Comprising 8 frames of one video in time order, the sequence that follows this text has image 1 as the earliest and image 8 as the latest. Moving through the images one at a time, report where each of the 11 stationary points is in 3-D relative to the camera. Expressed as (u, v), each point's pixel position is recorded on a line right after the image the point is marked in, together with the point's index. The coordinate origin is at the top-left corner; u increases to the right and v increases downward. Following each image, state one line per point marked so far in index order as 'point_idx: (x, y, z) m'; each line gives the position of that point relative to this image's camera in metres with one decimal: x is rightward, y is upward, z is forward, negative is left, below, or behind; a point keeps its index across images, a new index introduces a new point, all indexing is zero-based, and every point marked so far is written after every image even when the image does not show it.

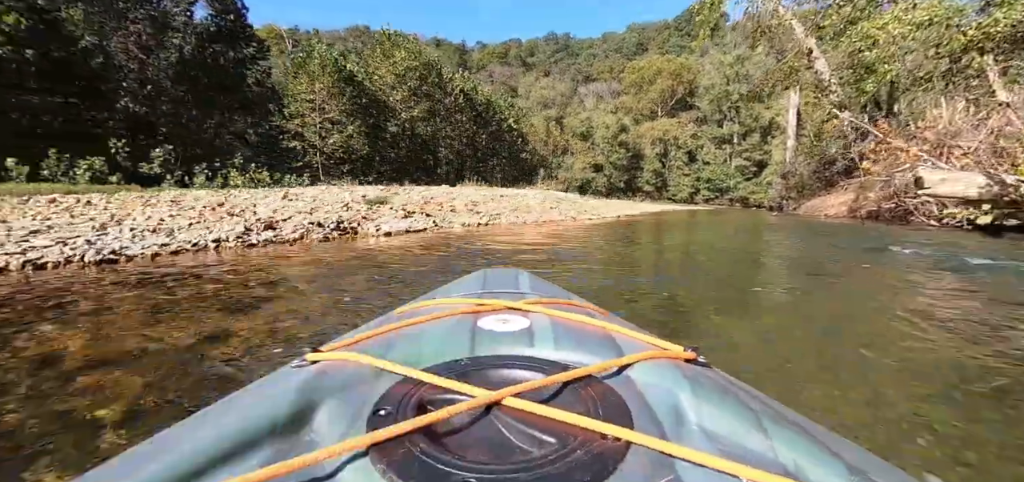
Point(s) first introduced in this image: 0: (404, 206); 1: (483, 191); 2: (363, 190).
0: (-3.4, +1.0, +11.5) m
1: (-1.4, +2.3, +18.6) m
2: (-5.2, +1.6, +12.8) m
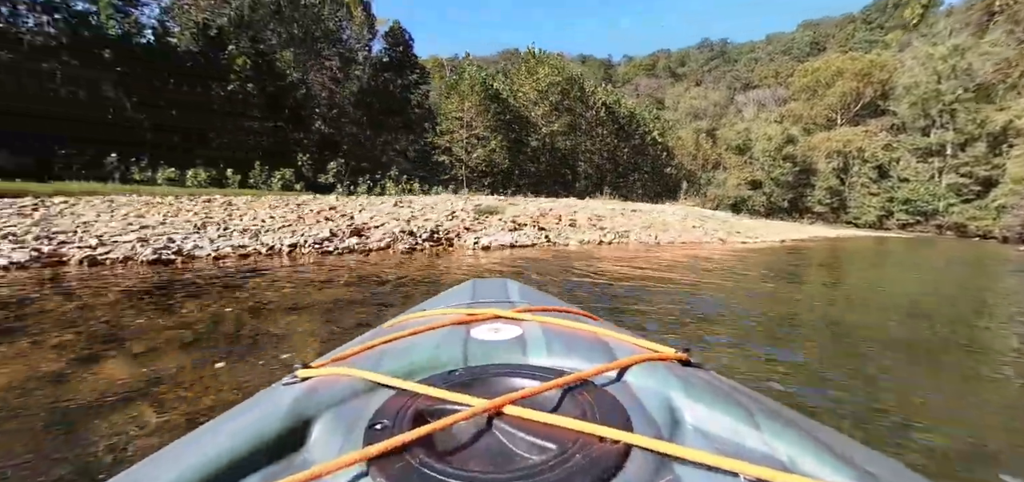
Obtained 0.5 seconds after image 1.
0: (+0.1, +0.6, +11.3) m
1: (+4.4, +1.6, +17.4) m
2: (-1.1, +1.3, +13.1) m
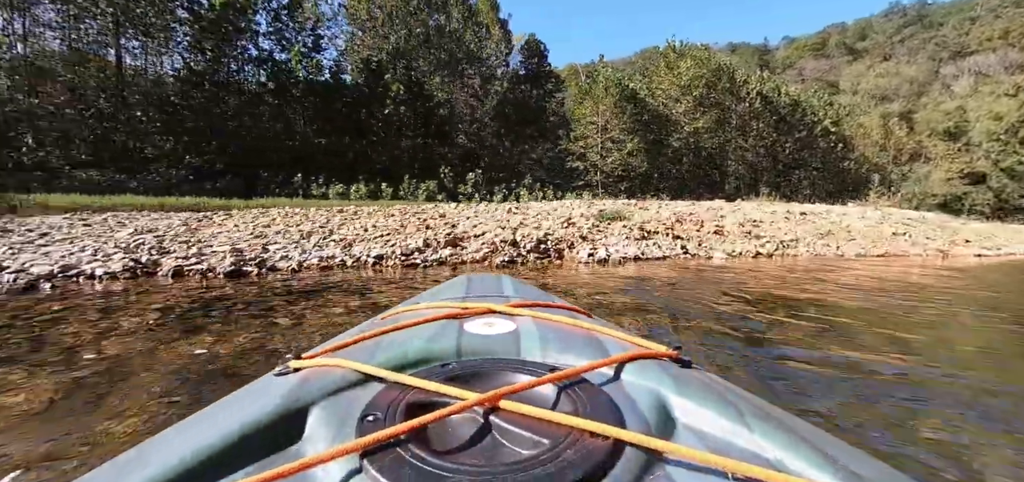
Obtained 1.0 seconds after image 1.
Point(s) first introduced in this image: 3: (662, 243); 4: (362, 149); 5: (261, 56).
0: (+3.4, +0.4, +10.1) m
1: (+9.4, +1.2, +14.6) m
2: (+2.9, +1.1, +12.2) m
3: (+3.4, 0.0, +8.9) m
4: (-7.5, +4.6, +20.1) m
5: (-12.0, +9.0, +20.1) m
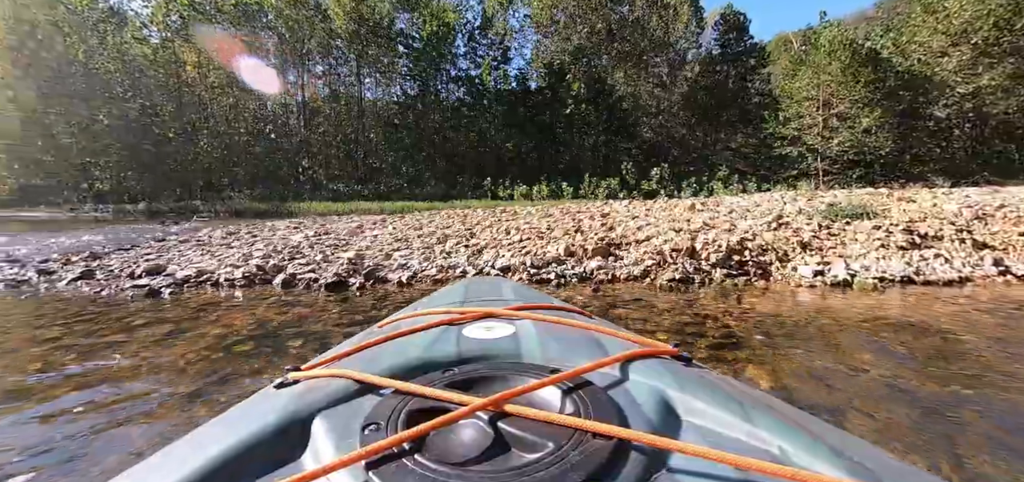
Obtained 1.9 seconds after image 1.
0: (+7.0, +0.3, +7.1) m
1: (+14.4, +1.0, +8.5) m
2: (+7.4, +1.0, +9.2) m
3: (+6.5, -0.1, +6.0) m
4: (+1.4, +4.6, +20.7) m
5: (-2.6, +9.1, +22.6) m
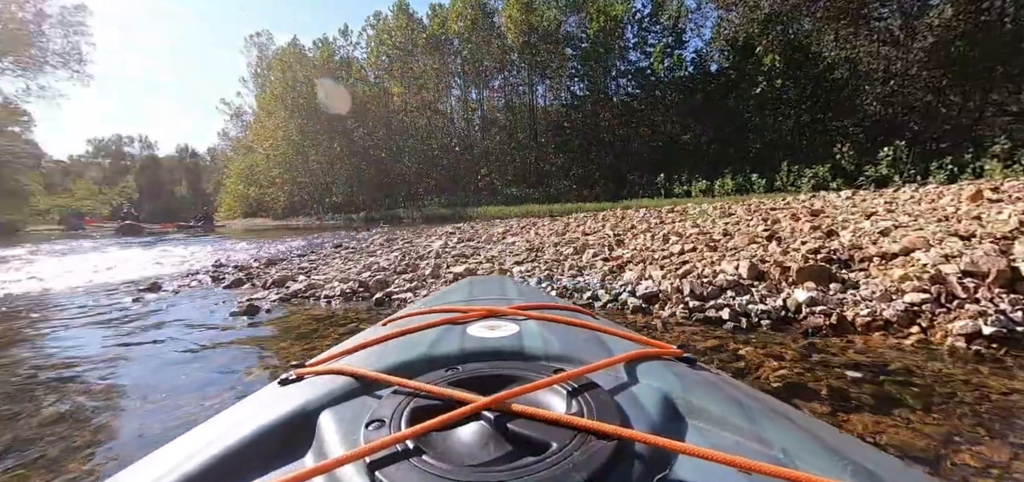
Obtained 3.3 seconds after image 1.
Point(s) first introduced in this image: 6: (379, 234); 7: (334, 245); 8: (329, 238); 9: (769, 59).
0: (+9.0, +0.3, +3.2) m
1: (+16.3, +0.9, +1.7) m
2: (+10.2, +0.9, +5.1) m
3: (+8.0, -0.2, +2.5) m
4: (+9.2, +4.6, +18.0) m
5: (+6.3, +9.0, +21.3) m
6: (-3.4, +0.2, +11.1) m
7: (-3.7, -0.1, +9.0) m
8: (-4.8, +0.1, +11.1) m
9: (+11.3, +8.2, +17.8) m
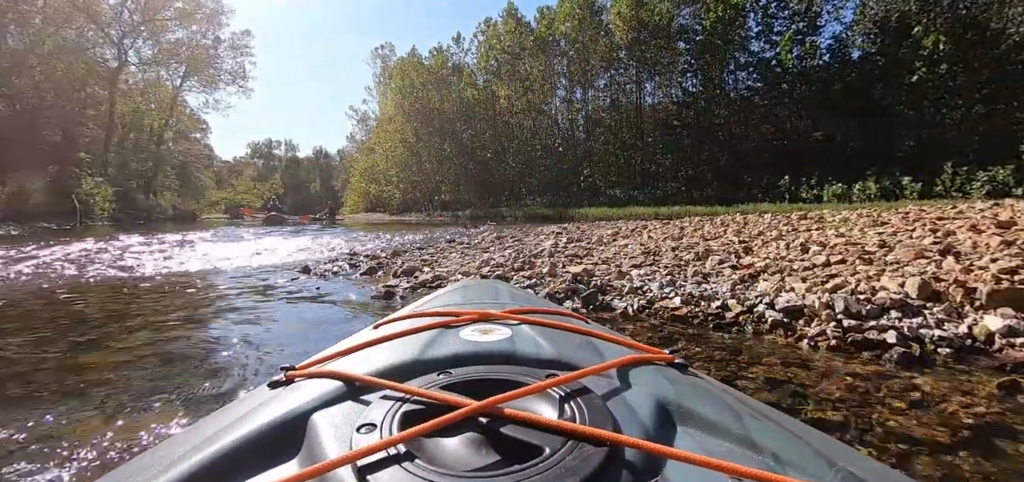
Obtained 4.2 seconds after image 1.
0: (+9.6, -0.2, +1.3) m
1: (+16.4, +0.2, -1.9) m
2: (+11.2, +0.5, +2.8) m
3: (+8.5, -0.6, +0.7) m
4: (+13.2, +4.1, +15.6) m
5: (+11.3, +8.7, +19.4) m
6: (-0.7, +0.3, +11.7) m
7: (-1.5, 0.0, +9.6) m
8: (-2.1, +0.2, +11.9) m
9: (+15.4, +7.6, +14.9) m
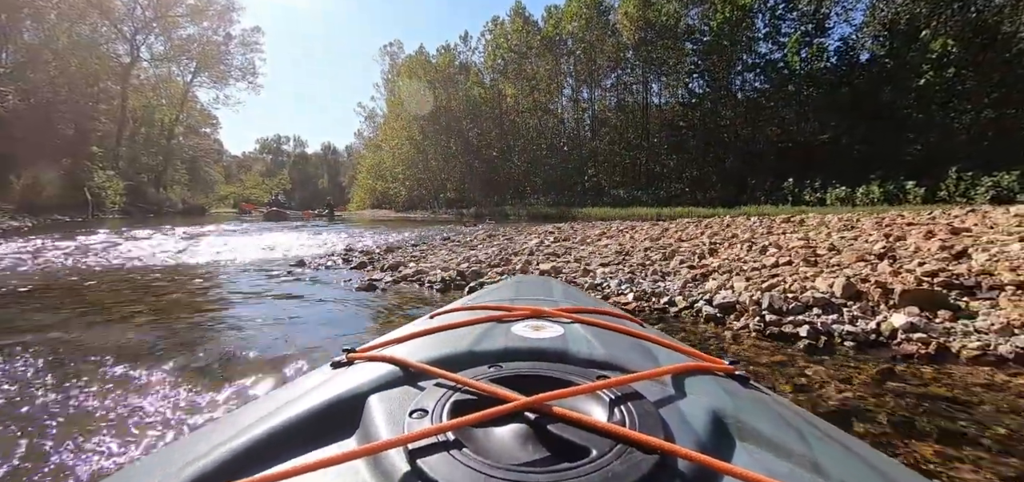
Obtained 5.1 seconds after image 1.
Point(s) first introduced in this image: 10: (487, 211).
0: (+9.4, -0.3, +1.3) m
1: (+16.2, 0.0, -2.0) m
2: (+11.1, +0.3, +2.7) m
3: (+8.3, -0.7, +0.7) m
4: (+13.3, +3.9, +15.5) m
5: (+11.5, +8.6, +19.3) m
6: (-0.7, +0.3, +11.8) m
7: (-1.6, +0.1, +9.8) m
8: (-2.1, +0.3, +12.0) m
9: (+15.5, +7.4, +14.8) m
10: (-1.2, +1.4, +18.9) m
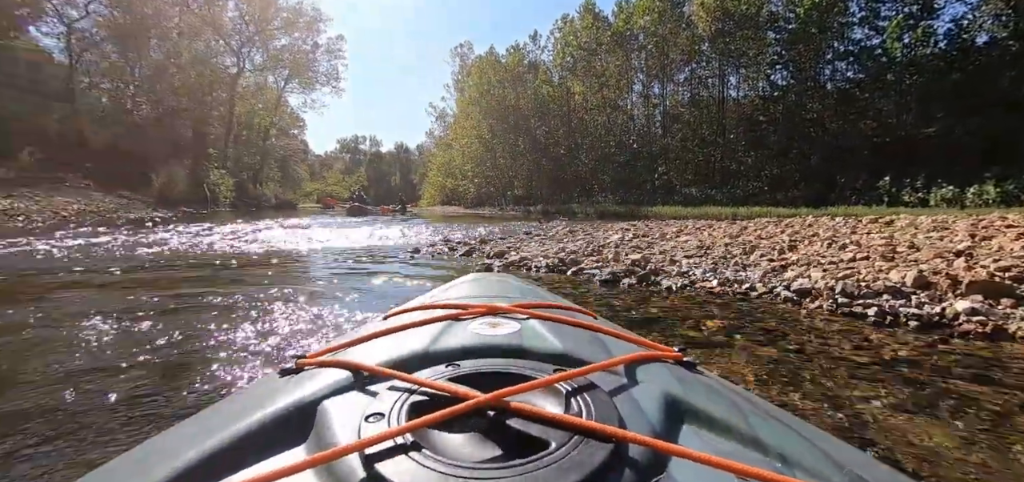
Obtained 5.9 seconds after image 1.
0: (+9.8, -0.5, +0.2) m
1: (+16.0, -0.4, -3.9) m
2: (+11.7, +0.1, +1.5) m
3: (+8.6, -0.9, -0.1) m
4: (+15.9, +3.7, +13.7) m
5: (+14.7, +8.4, +17.7) m
6: (+1.3, +0.5, +12.2) m
7: (+0.2, +0.2, +10.3) m
8: (0.0, +0.4, +12.6) m
9: (+18.0, +7.1, +12.6) m
10: (+1.9, +1.6, +19.2) m
